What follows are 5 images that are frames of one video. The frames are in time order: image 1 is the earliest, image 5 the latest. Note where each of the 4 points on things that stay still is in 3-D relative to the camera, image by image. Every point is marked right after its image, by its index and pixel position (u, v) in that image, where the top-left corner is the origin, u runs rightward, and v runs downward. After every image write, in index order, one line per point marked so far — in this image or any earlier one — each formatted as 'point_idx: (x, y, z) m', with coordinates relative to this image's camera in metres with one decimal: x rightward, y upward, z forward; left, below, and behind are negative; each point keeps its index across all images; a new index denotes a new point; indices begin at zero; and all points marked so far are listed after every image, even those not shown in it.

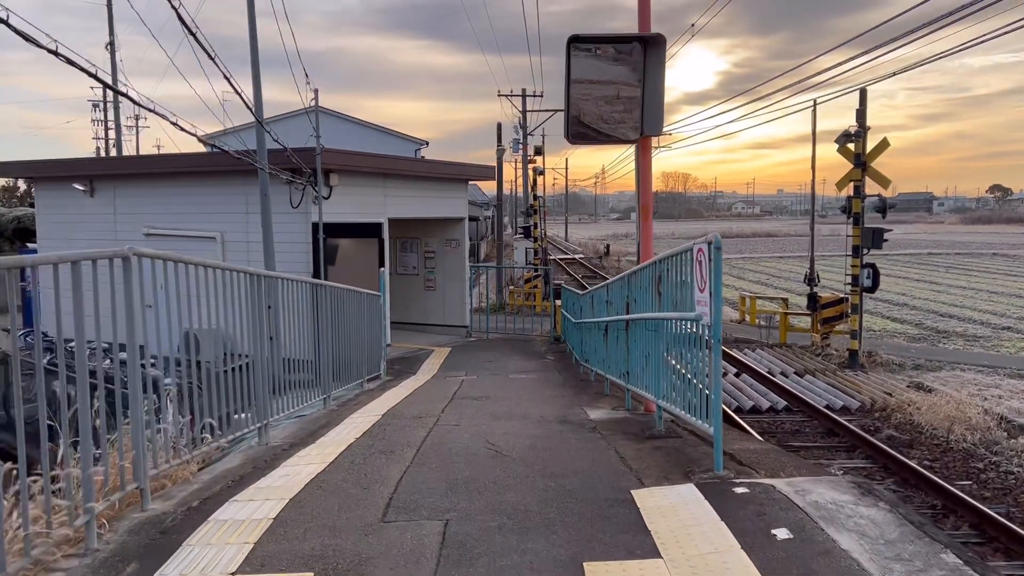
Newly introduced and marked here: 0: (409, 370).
0: (-1.4, -1.1, +11.4) m
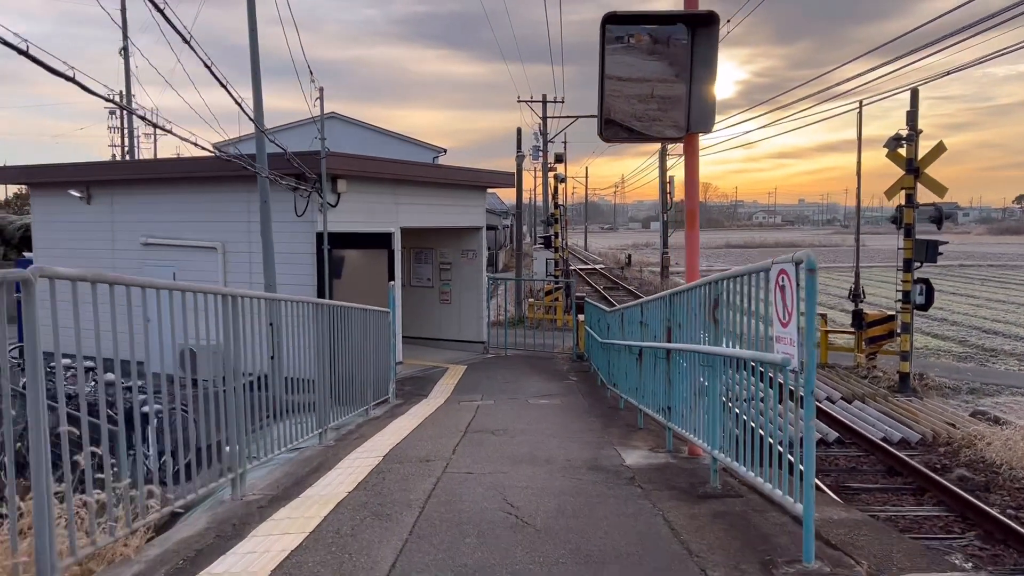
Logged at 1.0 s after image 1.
0: (-1.1, -1.3, +10.5) m
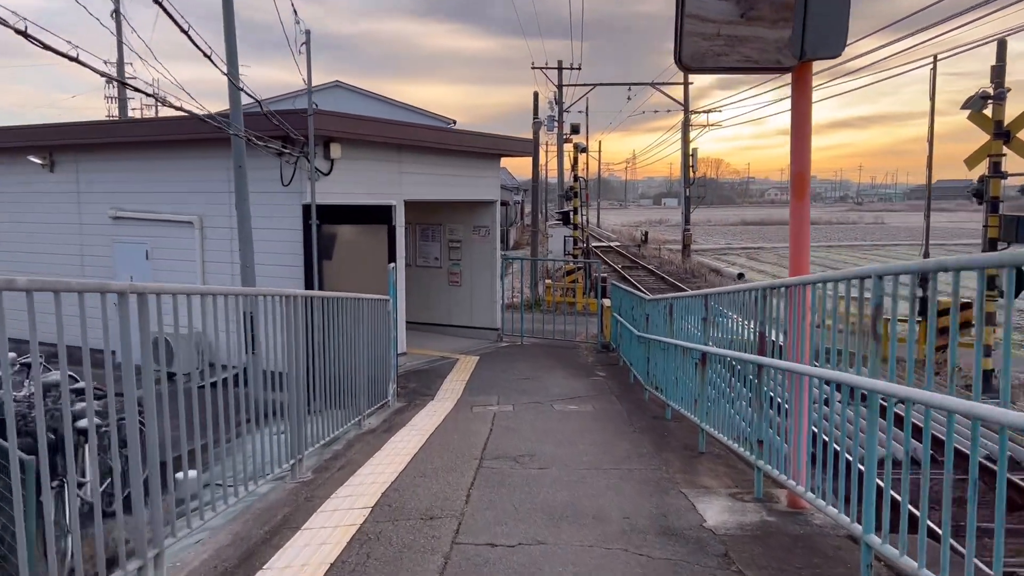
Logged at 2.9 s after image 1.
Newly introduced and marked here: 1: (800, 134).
0: (-0.9, -1.1, +9.1) m
1: (+1.4, +0.8, +4.1) m
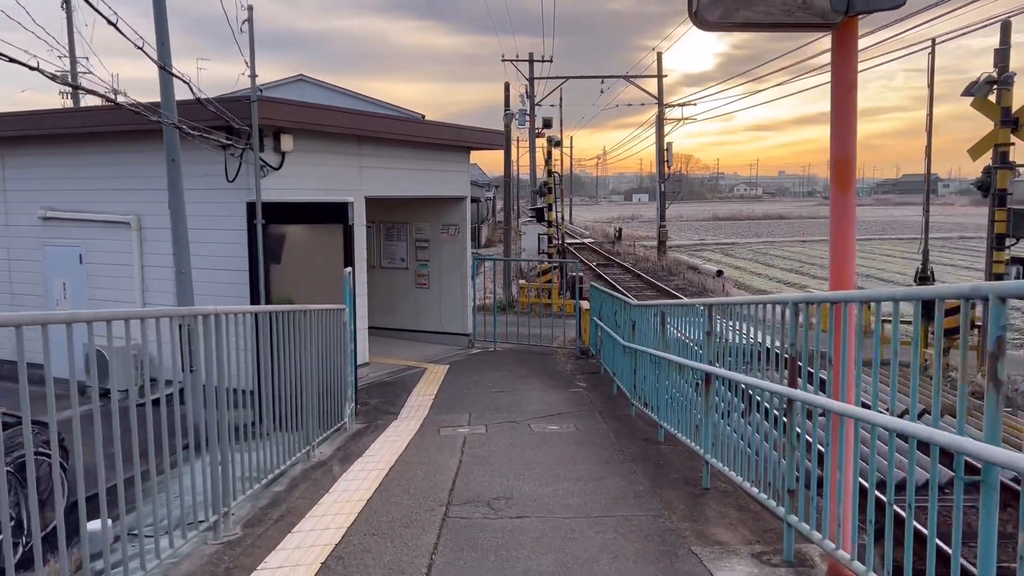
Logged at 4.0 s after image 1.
0: (-1.2, -1.2, +8.2) m
1: (+1.3, +0.7, +3.3) m
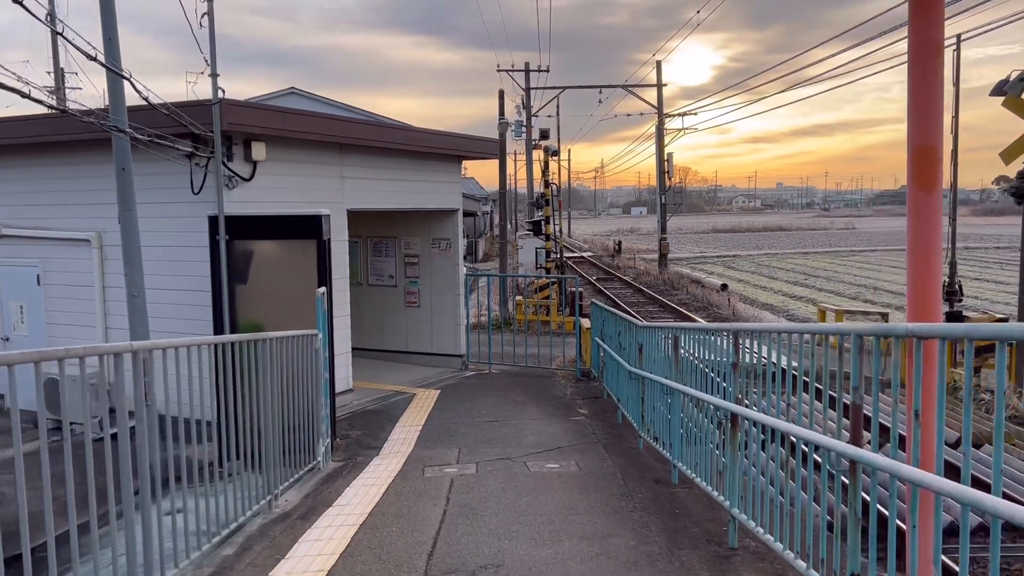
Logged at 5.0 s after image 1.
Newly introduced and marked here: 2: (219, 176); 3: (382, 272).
0: (-1.2, -1.4, +7.4) m
1: (+1.2, +0.7, +2.5) m
2: (-2.4, +0.9, +6.8) m
3: (-1.8, +0.2, +11.7) m
